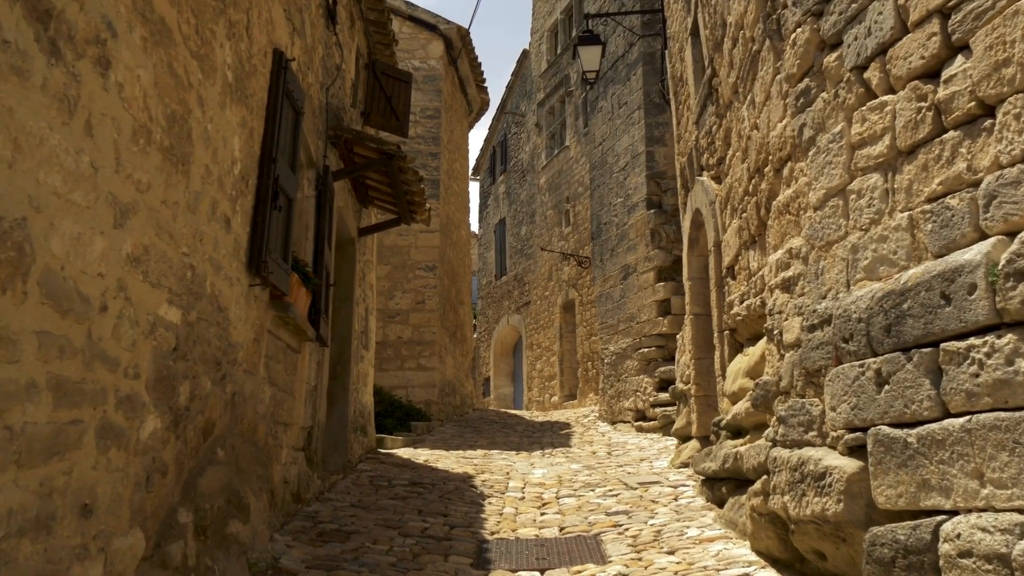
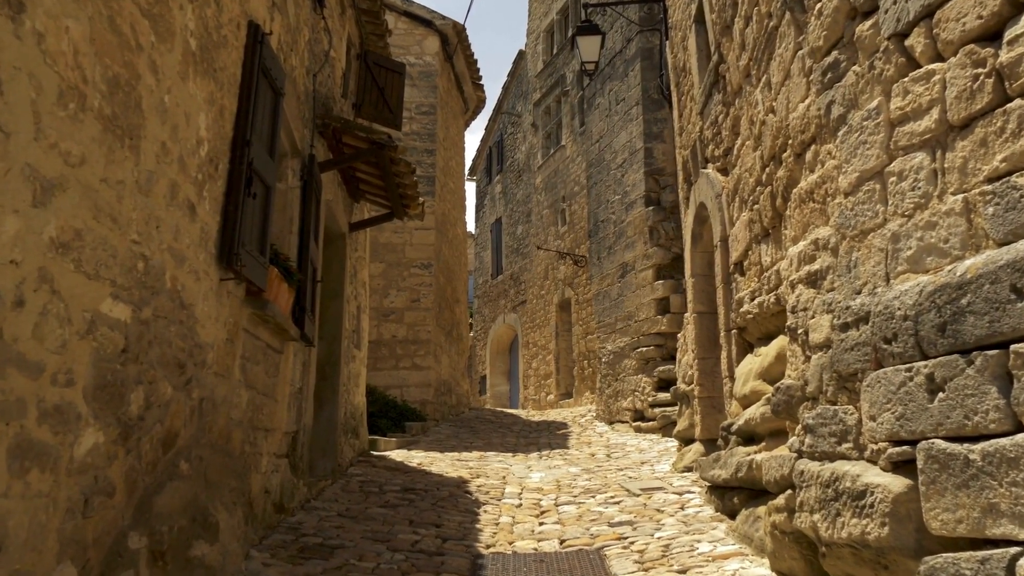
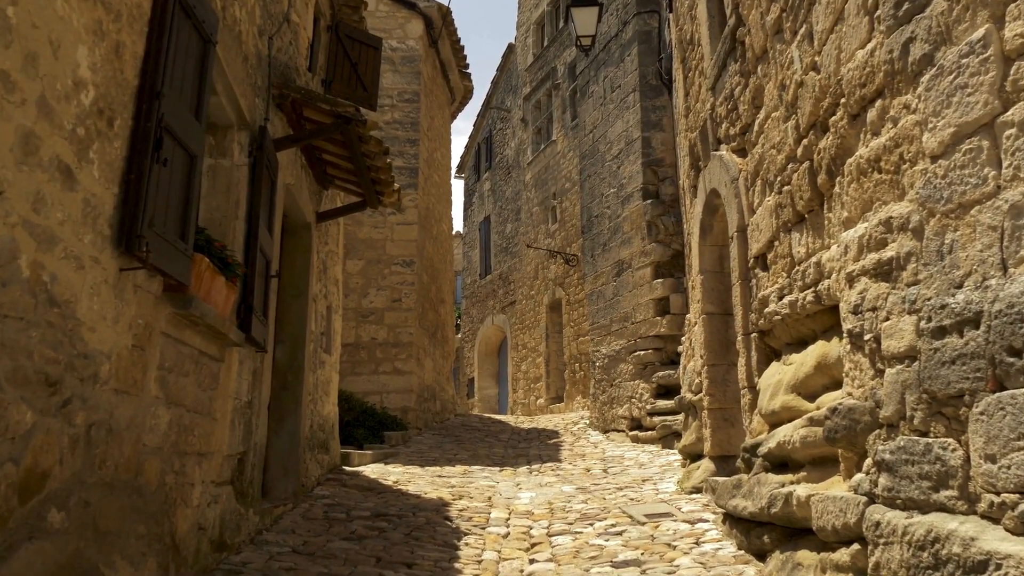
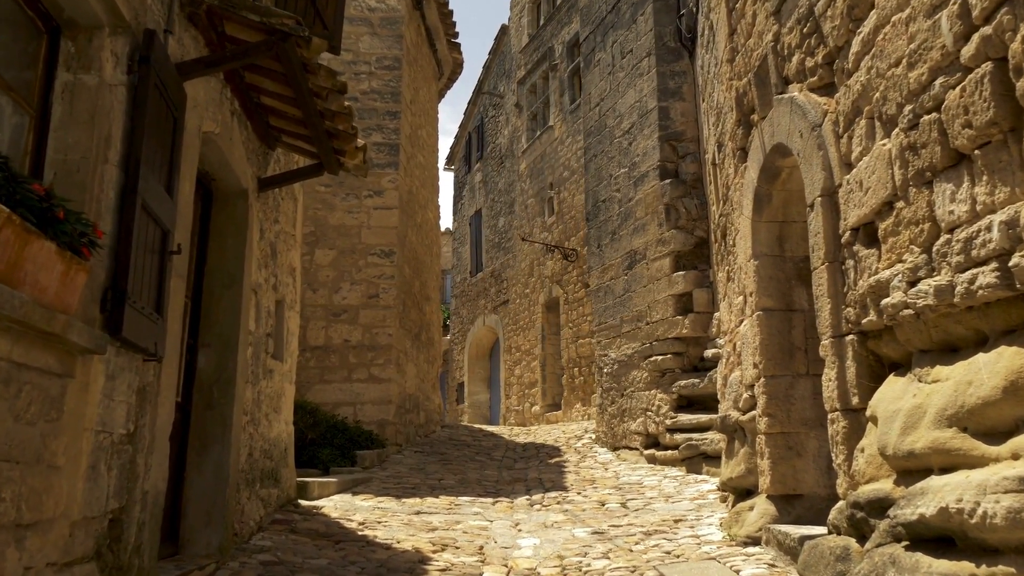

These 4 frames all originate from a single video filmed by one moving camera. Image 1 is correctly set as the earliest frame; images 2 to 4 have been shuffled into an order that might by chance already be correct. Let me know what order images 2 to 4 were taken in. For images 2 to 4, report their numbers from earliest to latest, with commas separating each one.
2, 3, 4
